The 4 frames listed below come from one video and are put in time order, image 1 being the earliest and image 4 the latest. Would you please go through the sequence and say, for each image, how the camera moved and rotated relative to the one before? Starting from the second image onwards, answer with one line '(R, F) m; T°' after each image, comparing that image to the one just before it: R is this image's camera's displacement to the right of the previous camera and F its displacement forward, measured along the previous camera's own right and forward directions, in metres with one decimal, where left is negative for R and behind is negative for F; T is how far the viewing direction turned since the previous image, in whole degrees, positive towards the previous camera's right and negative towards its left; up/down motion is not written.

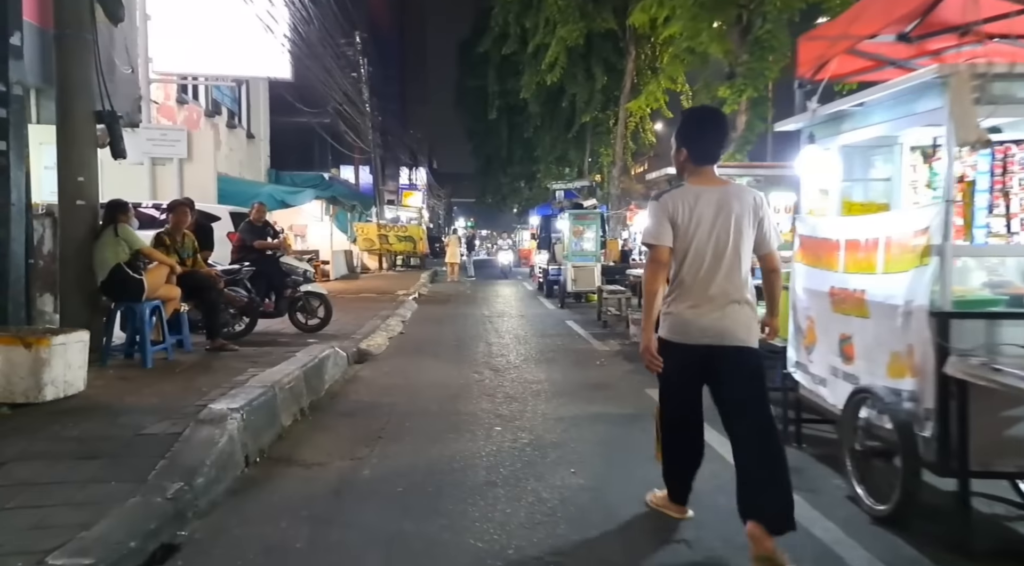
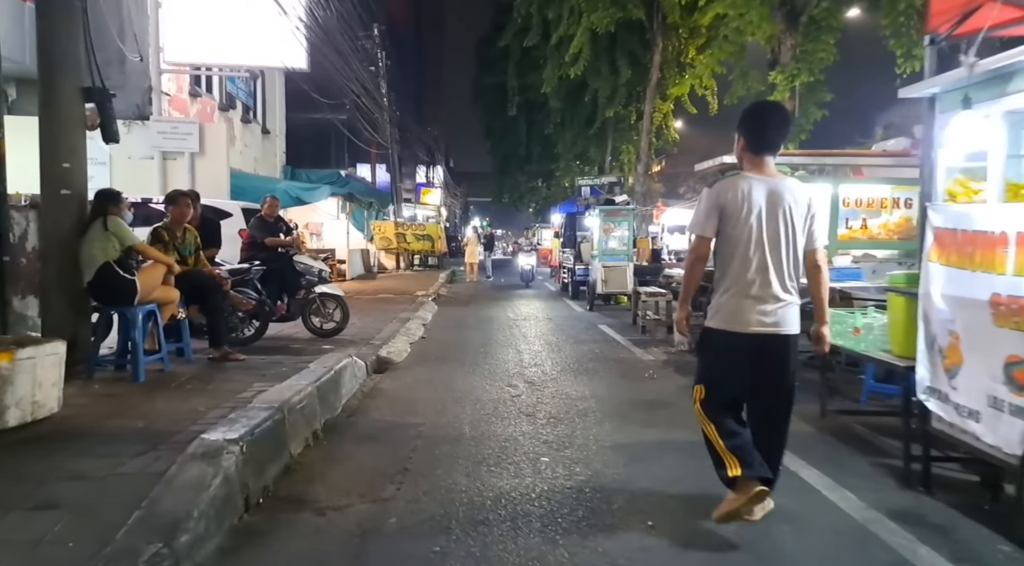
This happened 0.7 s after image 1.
(-0.3, +0.9) m; -1°
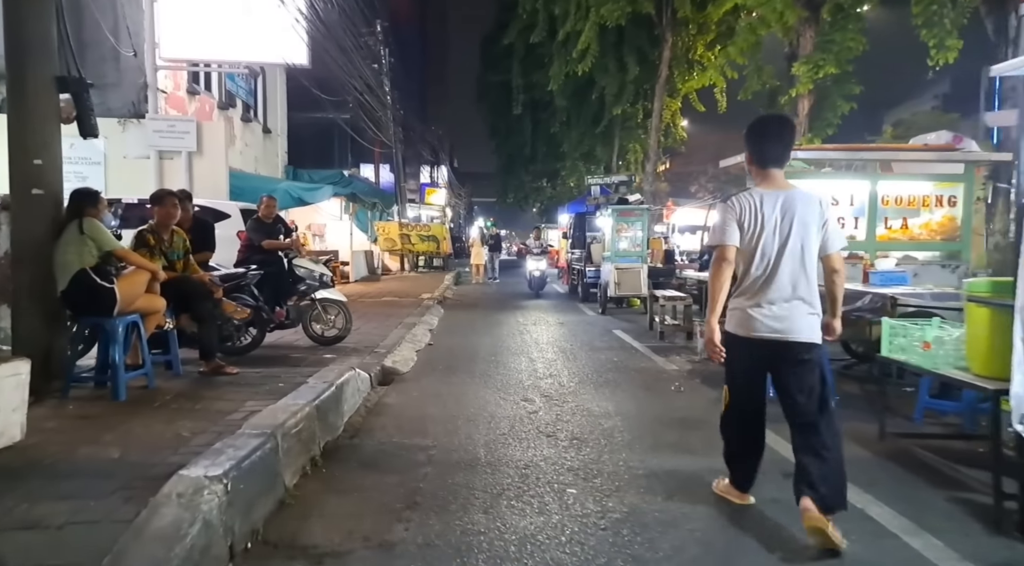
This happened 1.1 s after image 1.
(-0.1, +0.6) m; 0°
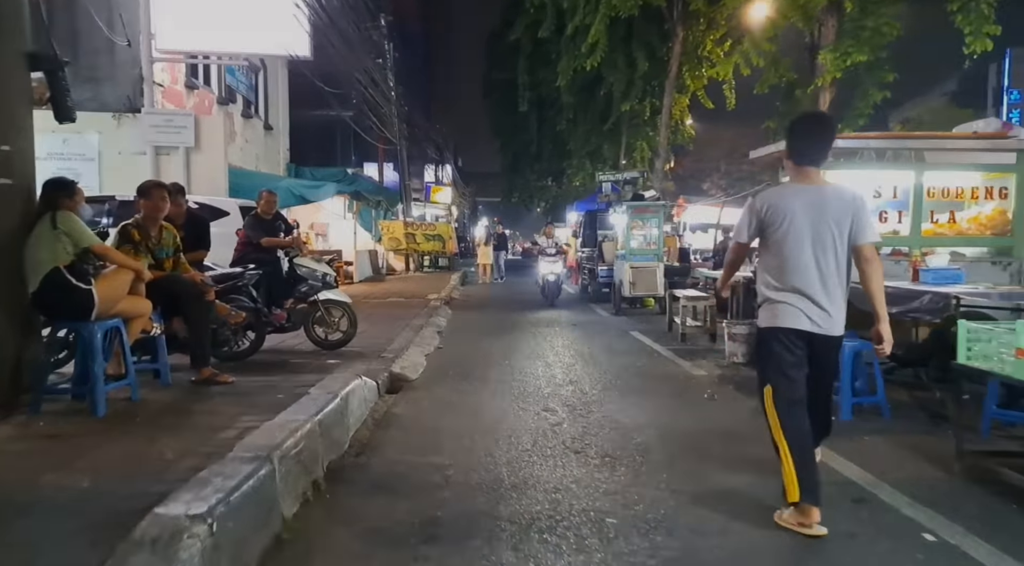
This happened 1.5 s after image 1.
(-0.1, +0.6) m; 0°
